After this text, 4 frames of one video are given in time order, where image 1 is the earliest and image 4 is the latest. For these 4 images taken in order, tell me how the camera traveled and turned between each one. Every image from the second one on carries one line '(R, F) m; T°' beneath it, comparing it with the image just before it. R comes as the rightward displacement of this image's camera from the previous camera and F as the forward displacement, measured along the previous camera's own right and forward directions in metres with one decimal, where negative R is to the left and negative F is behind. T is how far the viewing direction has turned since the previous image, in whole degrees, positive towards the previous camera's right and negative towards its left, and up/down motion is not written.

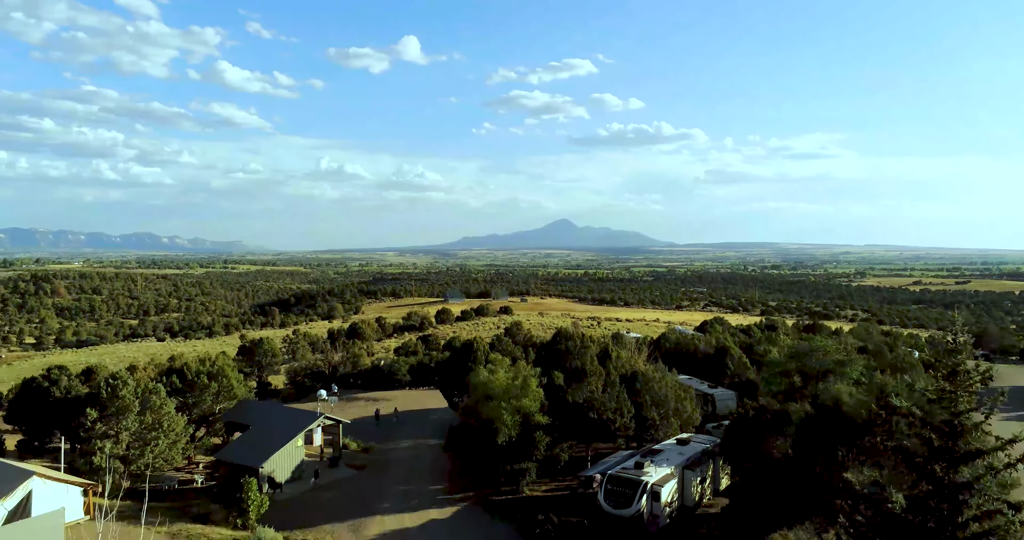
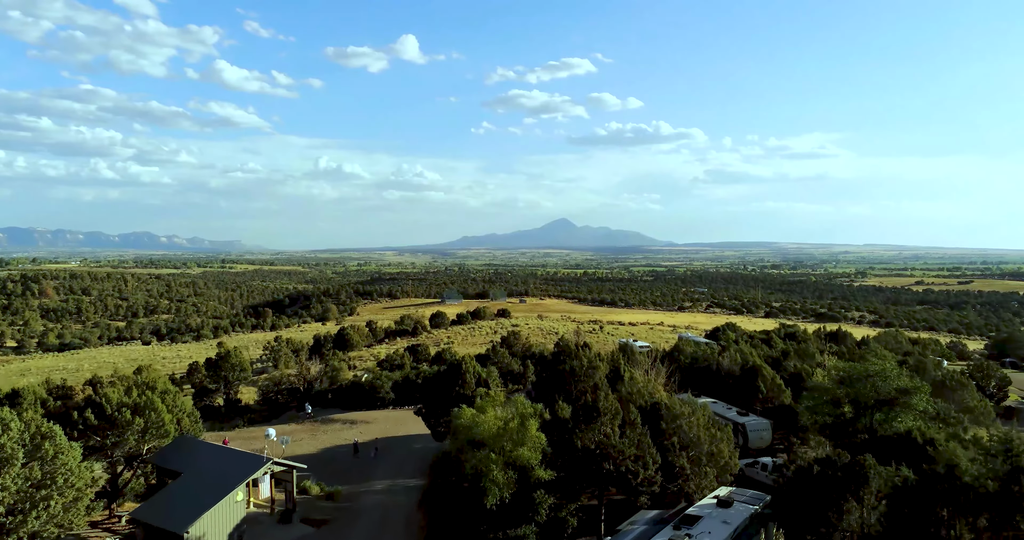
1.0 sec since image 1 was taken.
(+0.1, +3.2) m; 0°
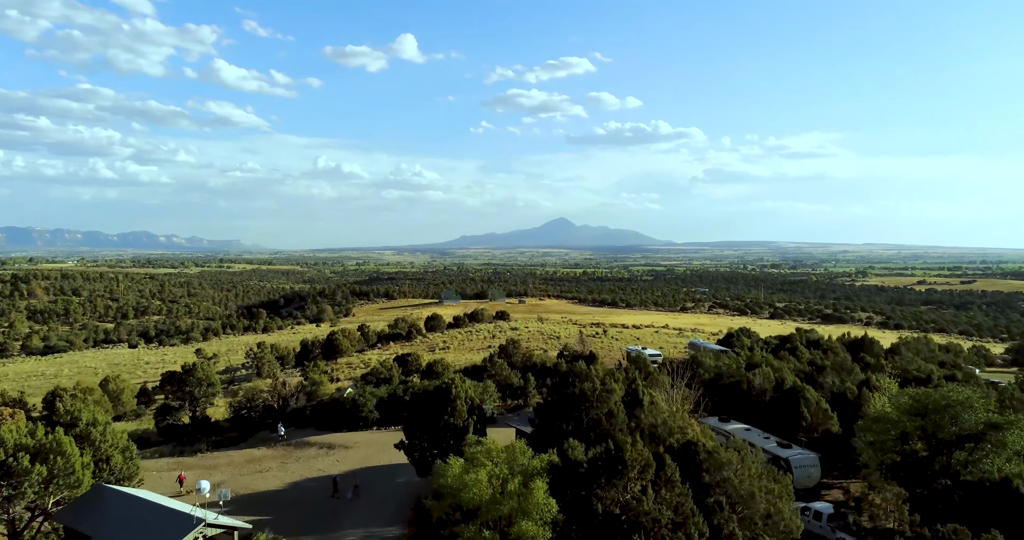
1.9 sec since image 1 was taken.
(0.0, +2.9) m; 0°
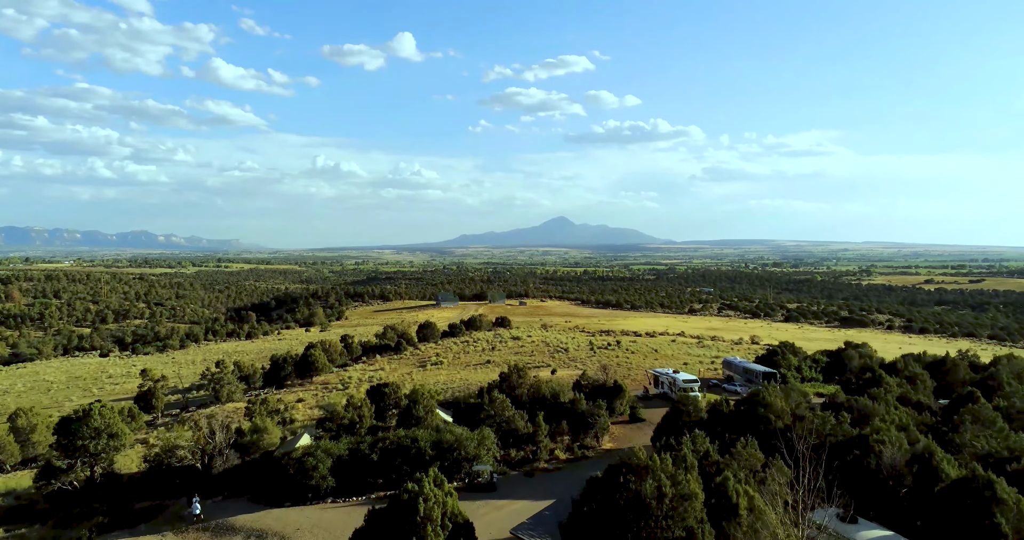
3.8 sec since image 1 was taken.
(-0.2, +6.4) m; 0°
